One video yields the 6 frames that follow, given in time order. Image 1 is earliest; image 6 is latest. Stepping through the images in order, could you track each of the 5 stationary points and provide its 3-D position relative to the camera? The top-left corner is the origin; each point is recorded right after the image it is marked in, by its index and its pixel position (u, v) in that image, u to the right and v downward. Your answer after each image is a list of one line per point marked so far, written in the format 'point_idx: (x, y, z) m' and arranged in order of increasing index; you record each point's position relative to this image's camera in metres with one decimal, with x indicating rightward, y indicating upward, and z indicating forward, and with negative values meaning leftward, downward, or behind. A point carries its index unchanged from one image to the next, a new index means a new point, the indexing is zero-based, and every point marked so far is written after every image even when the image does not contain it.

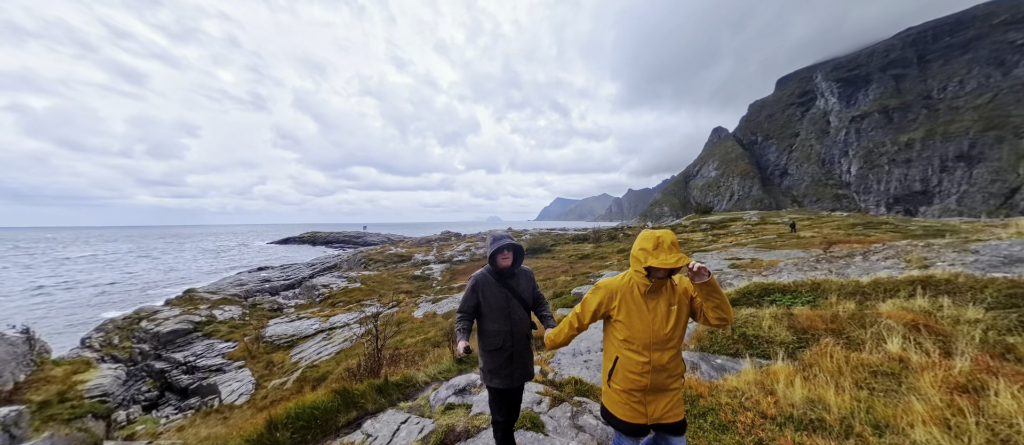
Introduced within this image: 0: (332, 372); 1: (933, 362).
0: (-10.4, -8.5, +16.7) m
1: (+7.4, -2.4, +5.3) m
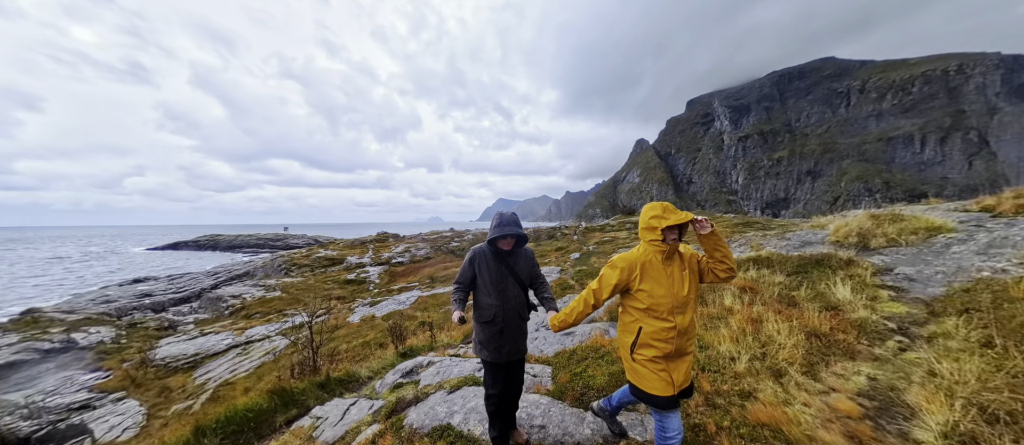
0: (-13.5, -8.3, +15.7) m
1: (+6.1, -2.2, +7.9) m
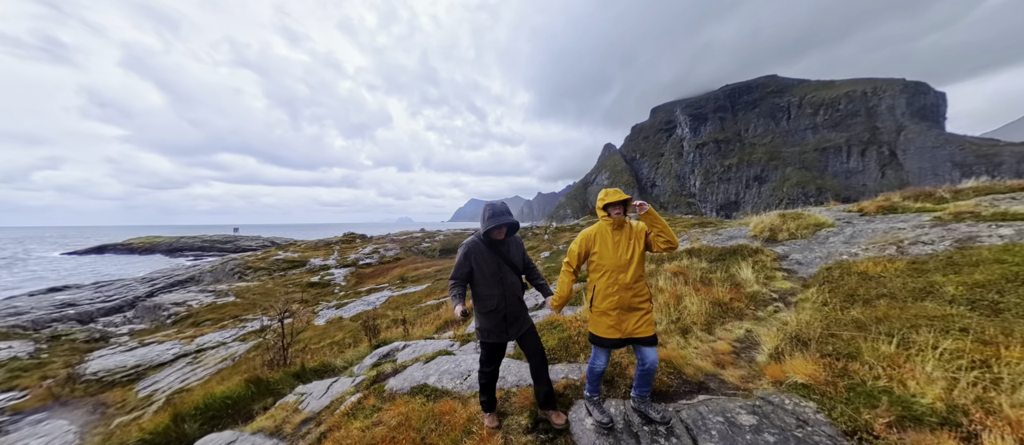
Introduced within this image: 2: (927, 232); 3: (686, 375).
0: (-15.1, -8.2, +15.6) m
1: (+5.2, -2.0, +9.7) m
2: (+12.0, -0.3, +8.8) m
3: (+2.8, -2.5, +5.0) m
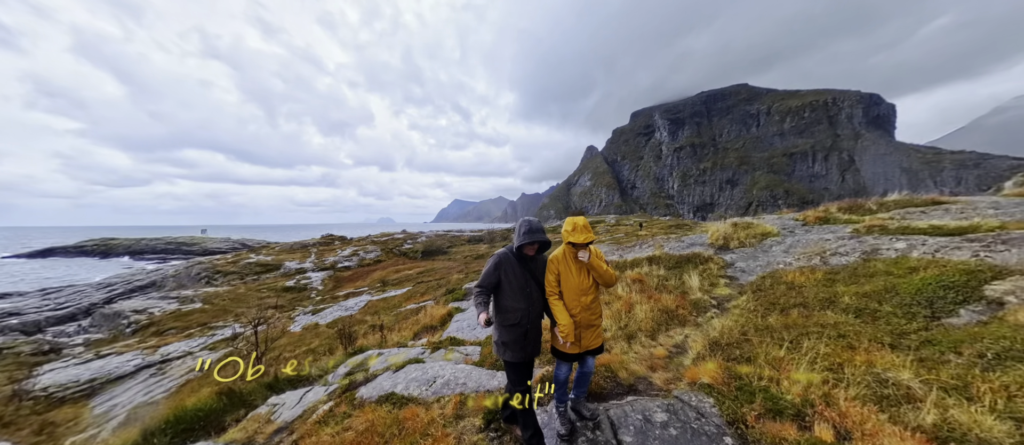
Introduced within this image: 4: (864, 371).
0: (-16.5, -8.6, +15.4) m
1: (+4.1, -2.5, +10.5) m
2: (+11.0, -0.7, +10.0) m
3: (+2.0, -2.9, +5.7) m
4: (+4.7, -2.0, +4.1) m
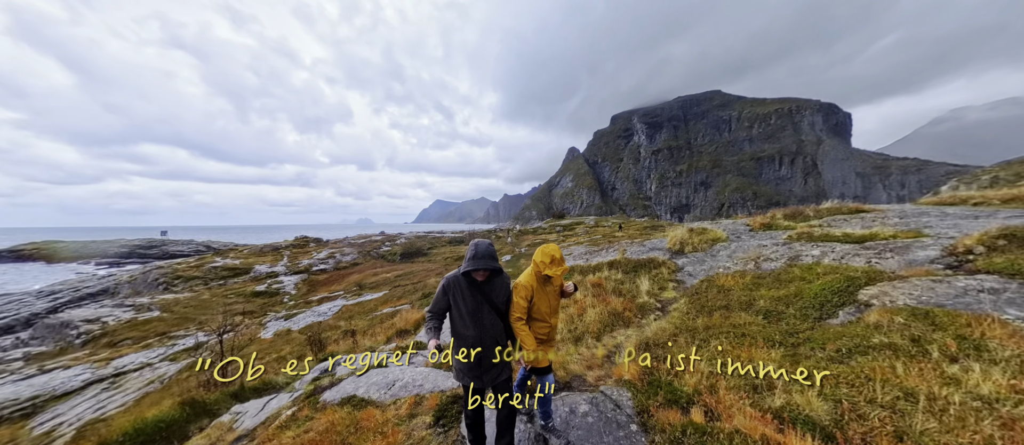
0: (-18.0, -8.9, +15.0) m
1: (+2.8, -2.8, +11.2) m
2: (+9.7, -1.0, +11.1) m
3: (+1.0, -3.2, +6.3) m
4: (+3.7, -2.3, +4.9) m
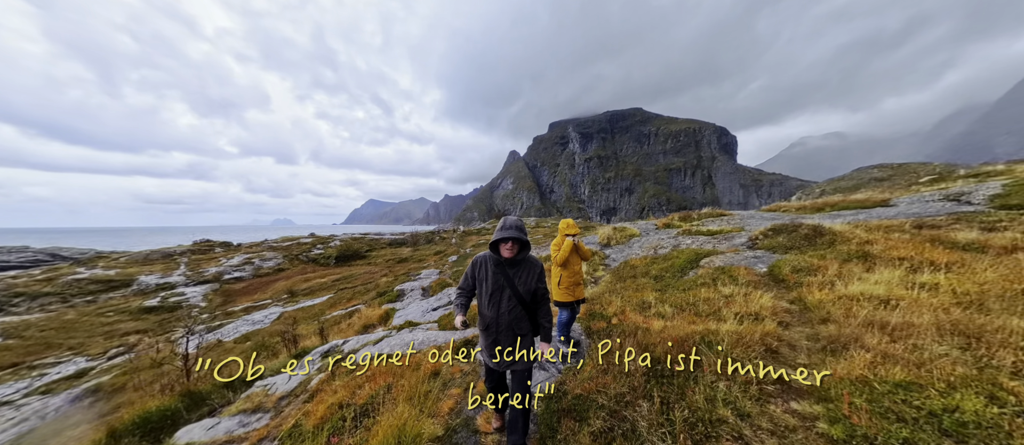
0: (-19.6, -9.0, +14.5) m
1: (+1.6, -2.8, +14.9) m
2: (+8.3, -1.0, +16.1) m
3: (+0.7, -3.2, +9.7) m
4: (+3.7, -2.2, +8.8) m
